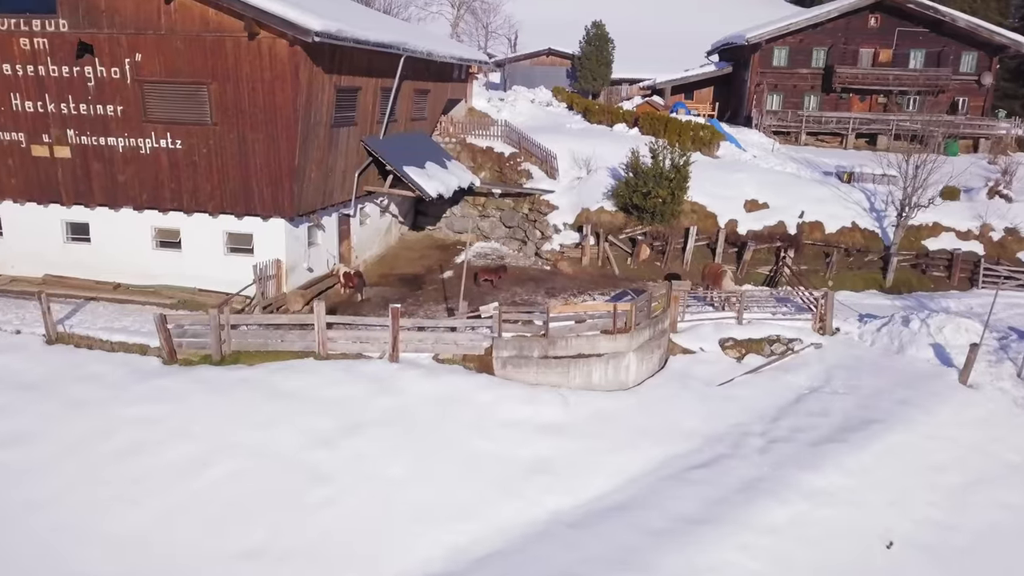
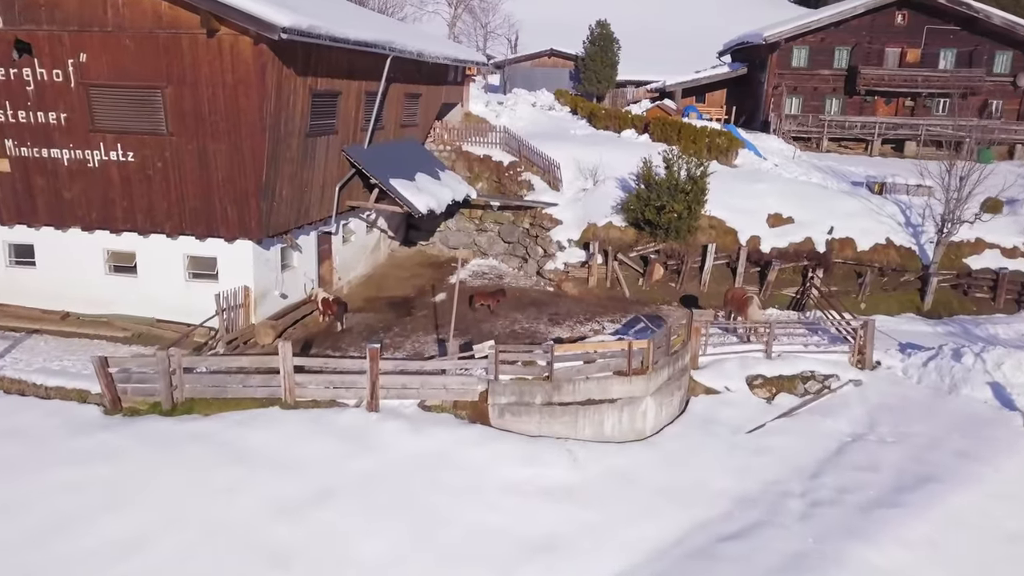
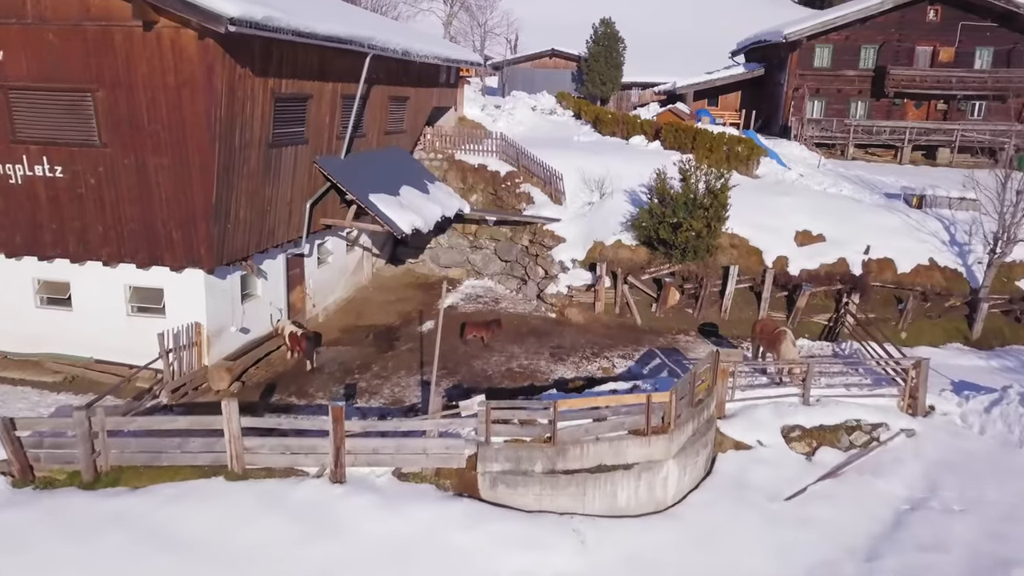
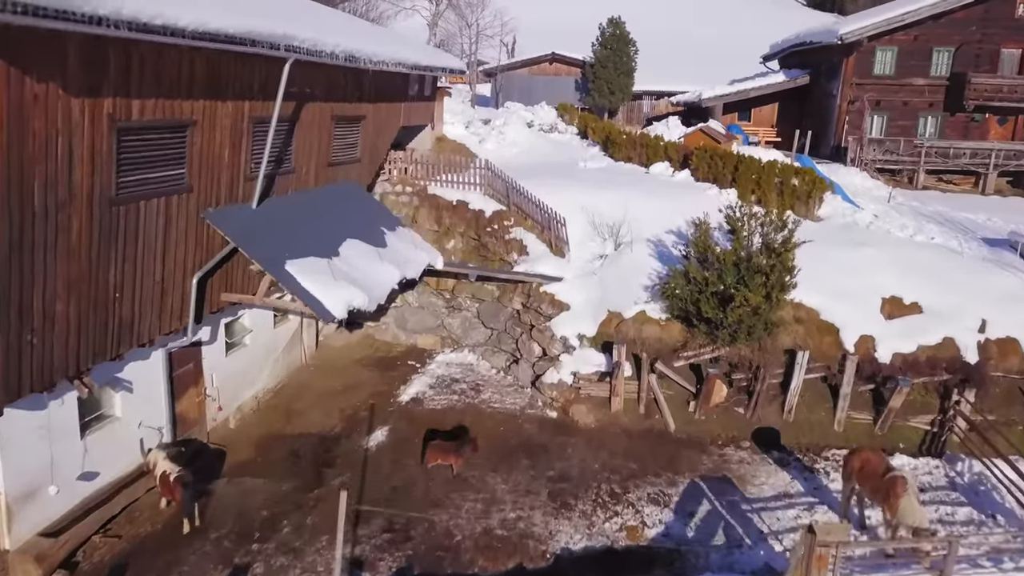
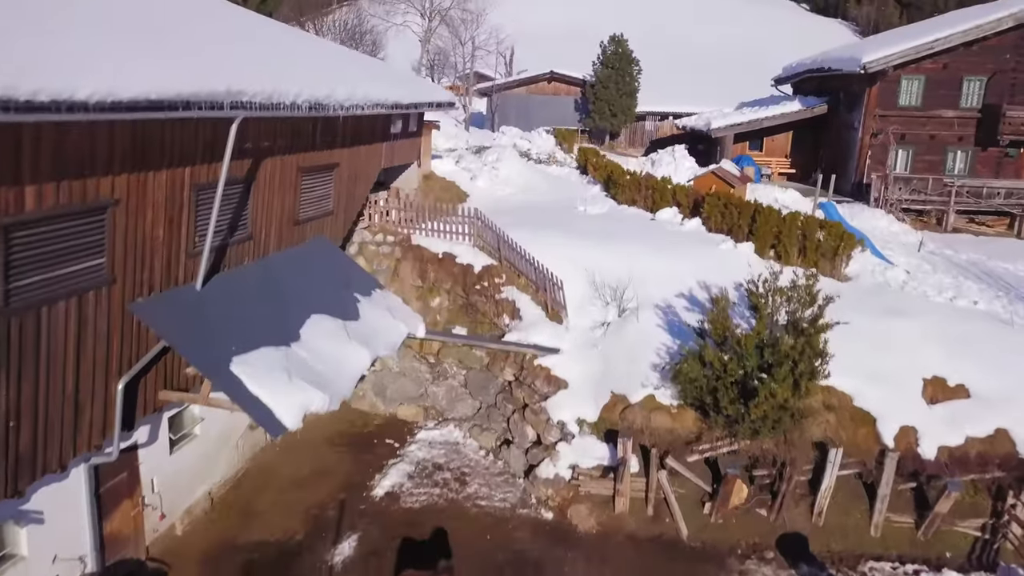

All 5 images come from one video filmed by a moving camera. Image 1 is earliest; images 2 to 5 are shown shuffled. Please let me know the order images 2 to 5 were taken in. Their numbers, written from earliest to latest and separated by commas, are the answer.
2, 3, 4, 5
